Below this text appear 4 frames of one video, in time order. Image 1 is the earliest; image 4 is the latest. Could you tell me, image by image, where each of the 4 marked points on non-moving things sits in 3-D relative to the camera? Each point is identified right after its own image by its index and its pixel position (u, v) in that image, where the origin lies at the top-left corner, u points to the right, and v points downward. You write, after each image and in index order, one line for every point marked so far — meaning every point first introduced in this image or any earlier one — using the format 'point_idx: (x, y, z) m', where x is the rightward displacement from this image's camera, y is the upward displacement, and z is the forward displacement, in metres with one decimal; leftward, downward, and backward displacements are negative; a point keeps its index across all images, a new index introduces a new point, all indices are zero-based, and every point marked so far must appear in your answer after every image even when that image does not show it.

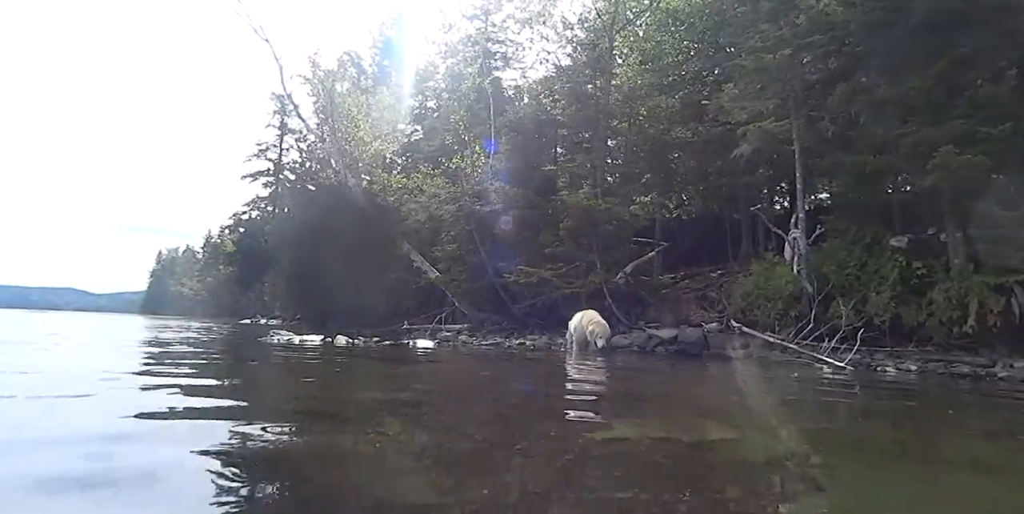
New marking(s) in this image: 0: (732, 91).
0: (+6.7, +5.1, +16.8) m
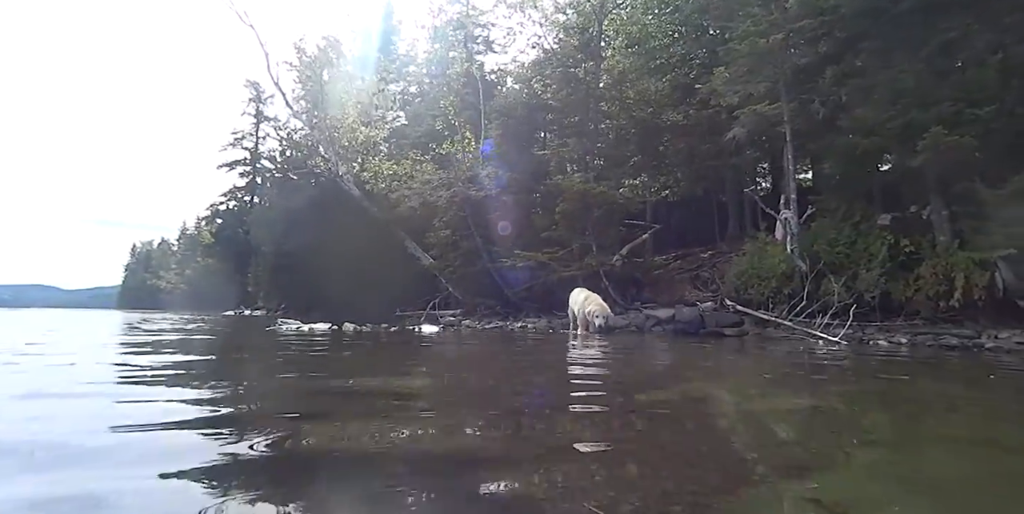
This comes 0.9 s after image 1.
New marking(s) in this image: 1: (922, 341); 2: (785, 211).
0: (+6.5, +5.7, +17.0) m
1: (+9.1, -1.9, +12.1) m
2: (+8.0, +1.4, +16.1) m
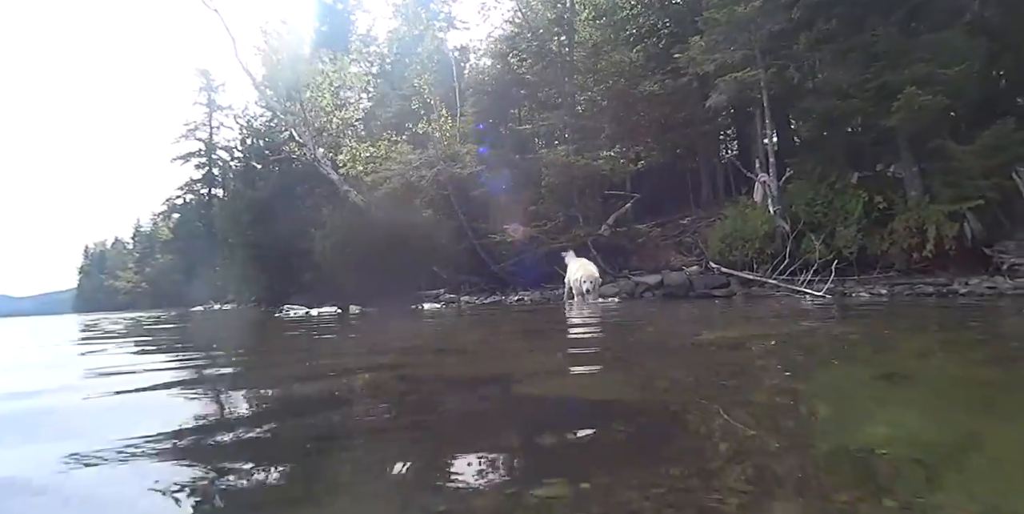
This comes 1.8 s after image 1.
0: (+5.9, +6.8, +17.3) m
1: (+9.1, -0.8, +12.9) m
2: (+7.6, +2.5, +16.7) m
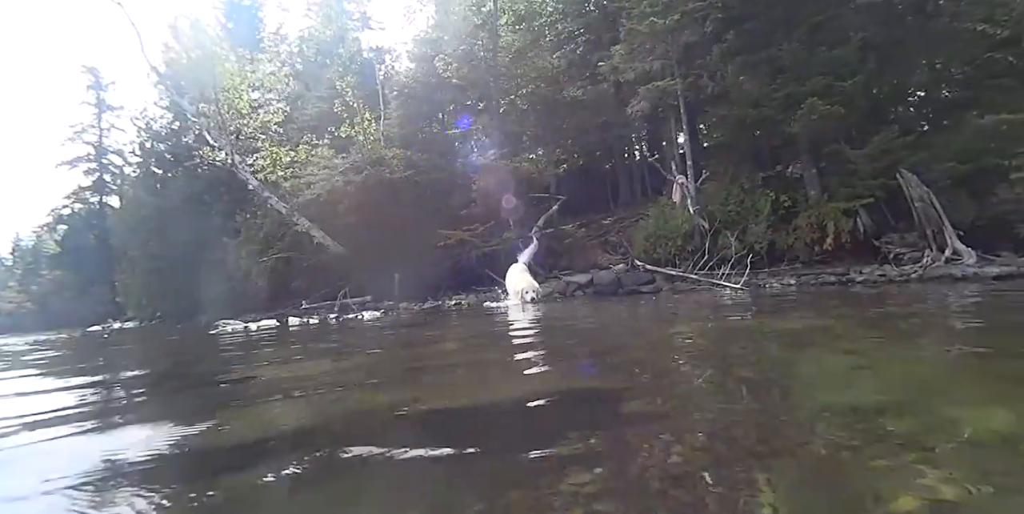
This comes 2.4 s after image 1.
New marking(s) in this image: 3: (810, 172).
0: (+3.5, +6.8, +18.2) m
1: (+7.5, -0.6, +14.2) m
2: (+5.5, +2.6, +17.7) m
3: (+8.8, +2.6, +16.3) m
